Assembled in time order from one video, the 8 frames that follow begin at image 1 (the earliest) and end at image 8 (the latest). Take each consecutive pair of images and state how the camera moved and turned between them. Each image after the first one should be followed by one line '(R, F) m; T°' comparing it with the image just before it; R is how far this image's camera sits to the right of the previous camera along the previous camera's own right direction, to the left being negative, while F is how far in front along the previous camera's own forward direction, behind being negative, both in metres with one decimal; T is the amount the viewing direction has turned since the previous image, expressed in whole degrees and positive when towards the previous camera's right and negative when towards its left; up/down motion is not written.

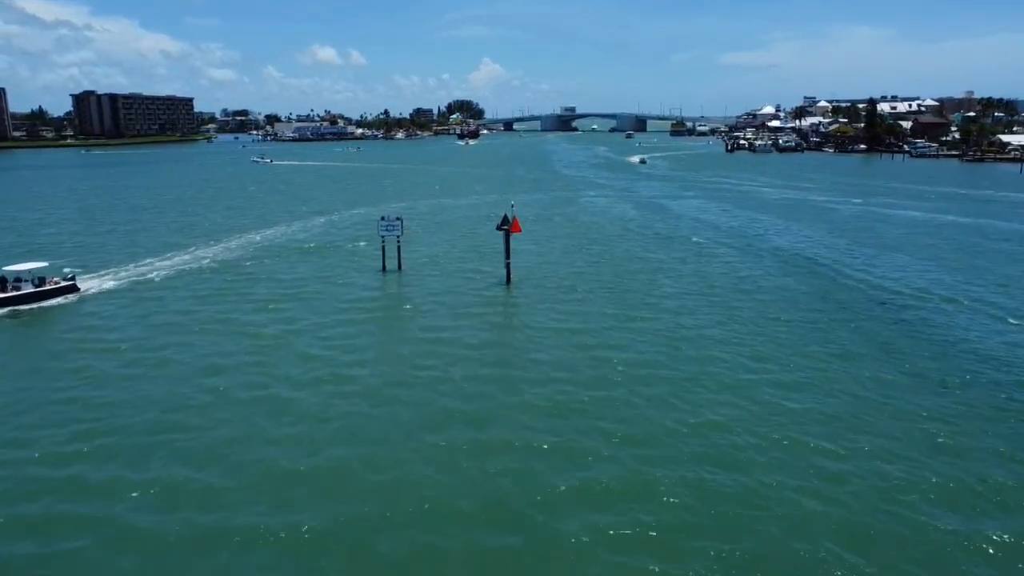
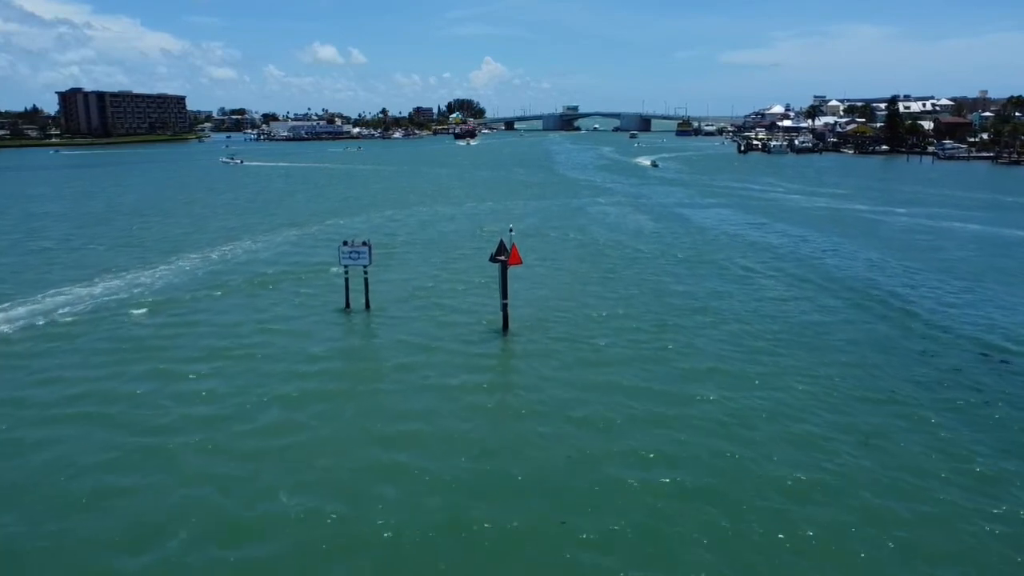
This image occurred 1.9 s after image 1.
(+0.1, +5.4) m; 0°
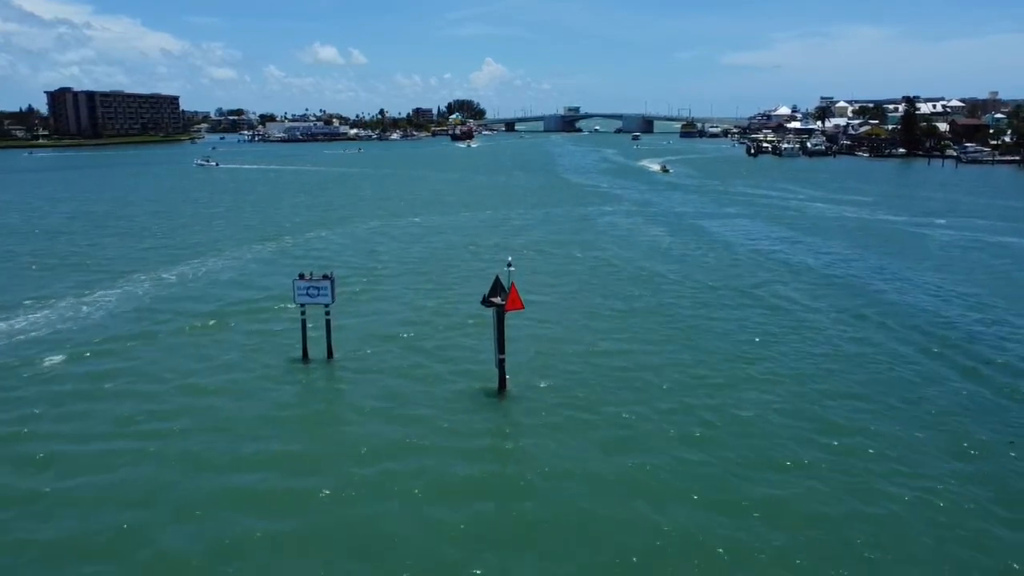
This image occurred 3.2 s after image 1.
(0.0, +4.0) m; 0°
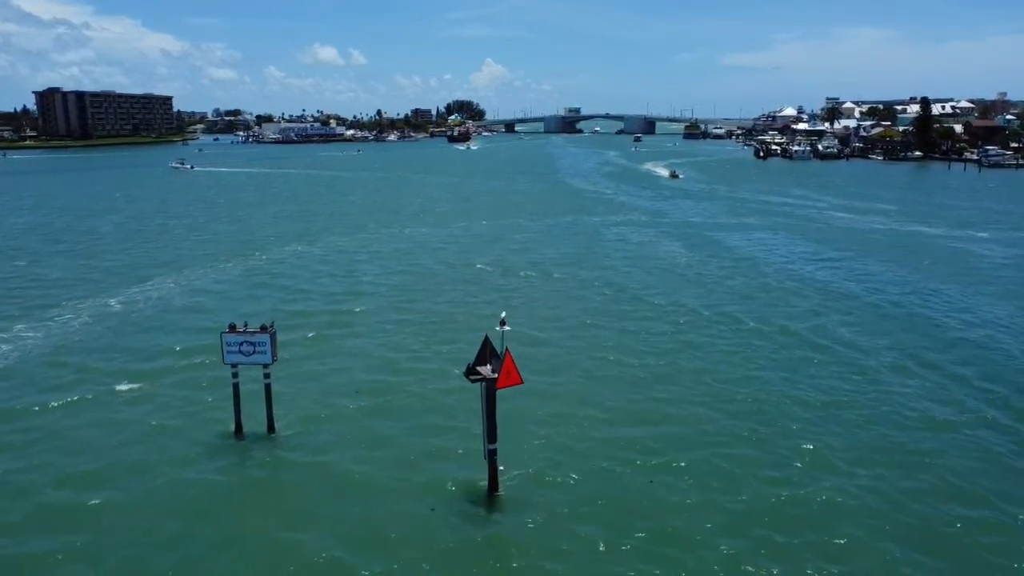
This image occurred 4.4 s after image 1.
(+0.1, +3.7) m; 0°
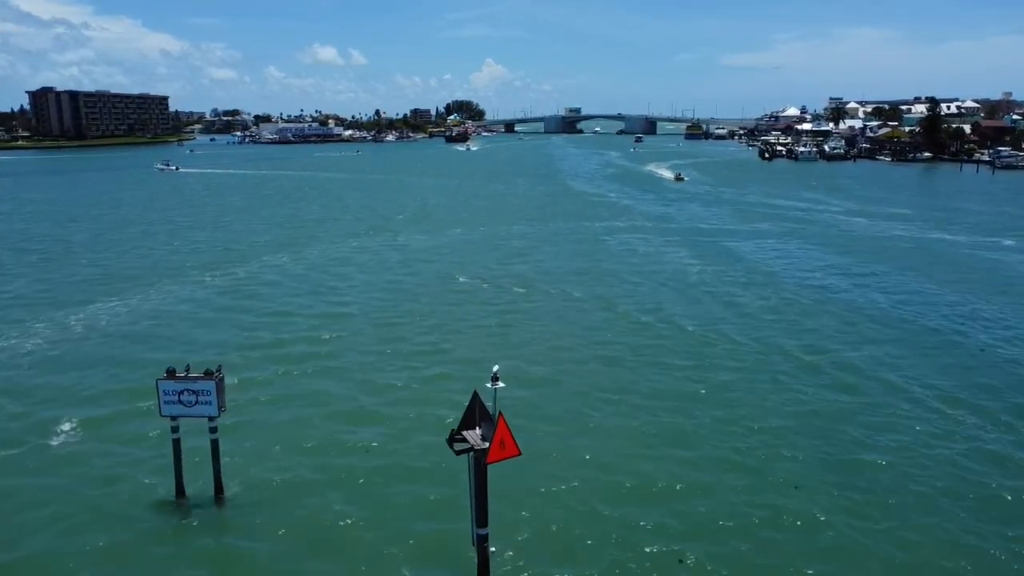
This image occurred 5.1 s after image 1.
(+0.1, +2.1) m; 0°
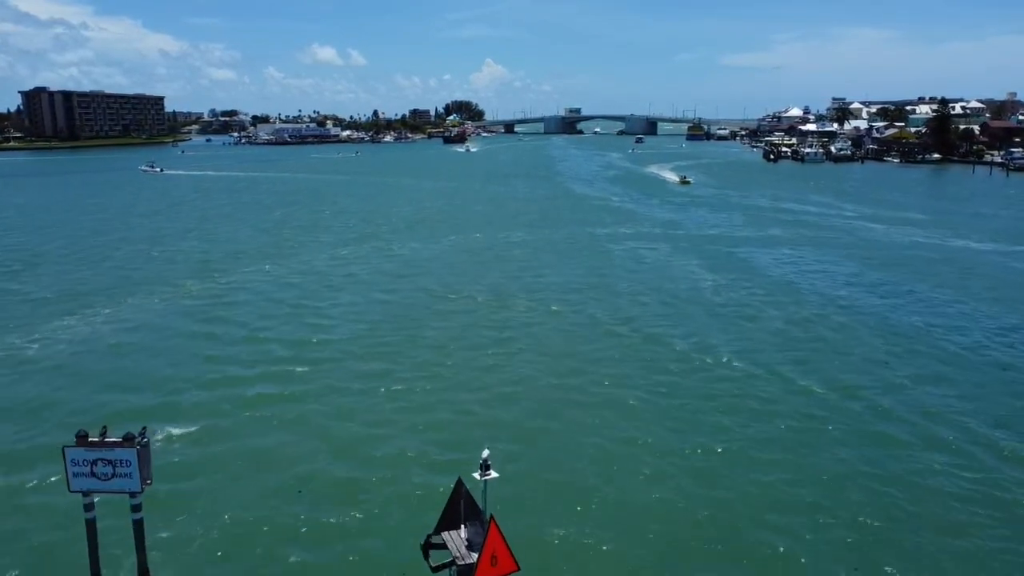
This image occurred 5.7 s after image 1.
(0.0, +2.1) m; 0°
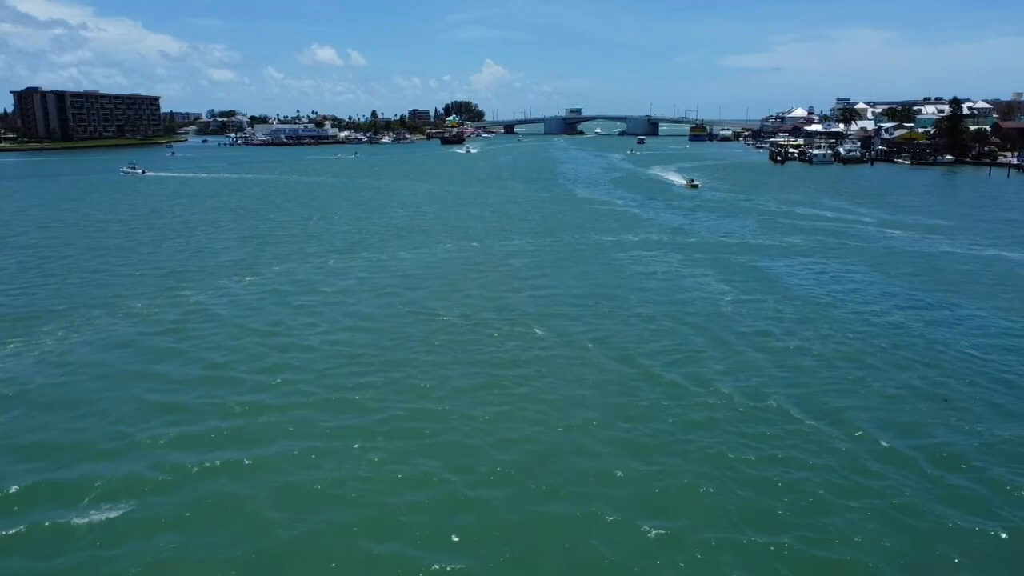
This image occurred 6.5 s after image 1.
(0.0, +2.4) m; 0°
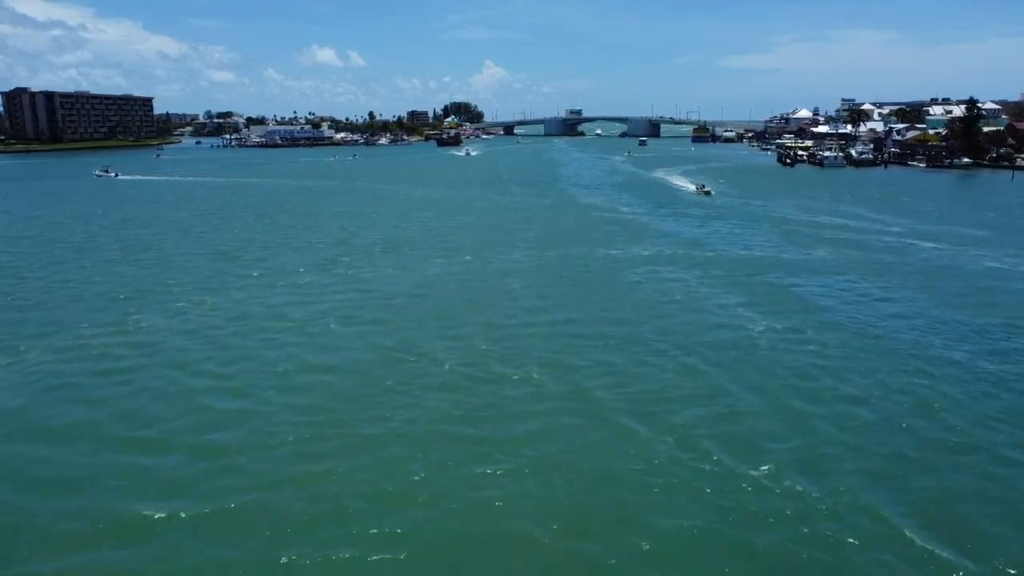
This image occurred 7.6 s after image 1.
(+0.1, +3.3) m; 0°
